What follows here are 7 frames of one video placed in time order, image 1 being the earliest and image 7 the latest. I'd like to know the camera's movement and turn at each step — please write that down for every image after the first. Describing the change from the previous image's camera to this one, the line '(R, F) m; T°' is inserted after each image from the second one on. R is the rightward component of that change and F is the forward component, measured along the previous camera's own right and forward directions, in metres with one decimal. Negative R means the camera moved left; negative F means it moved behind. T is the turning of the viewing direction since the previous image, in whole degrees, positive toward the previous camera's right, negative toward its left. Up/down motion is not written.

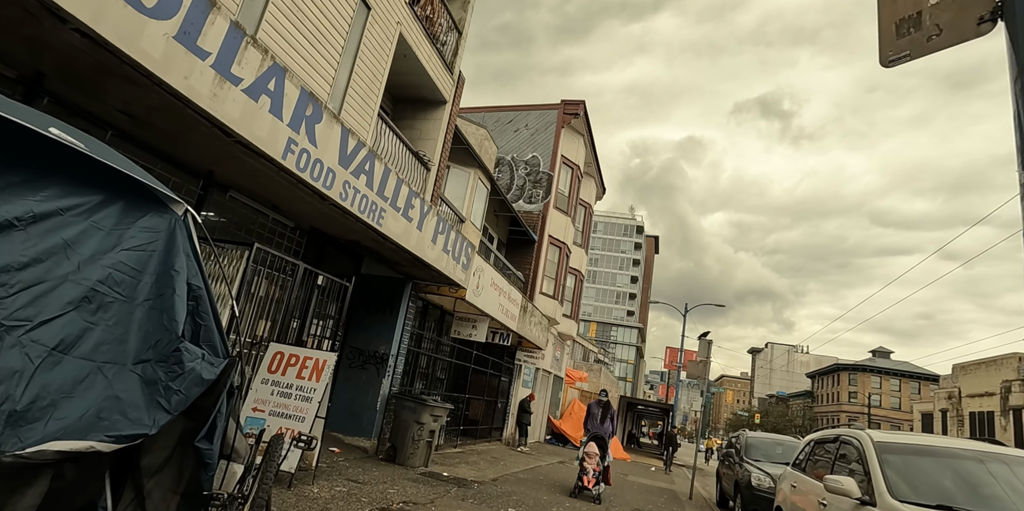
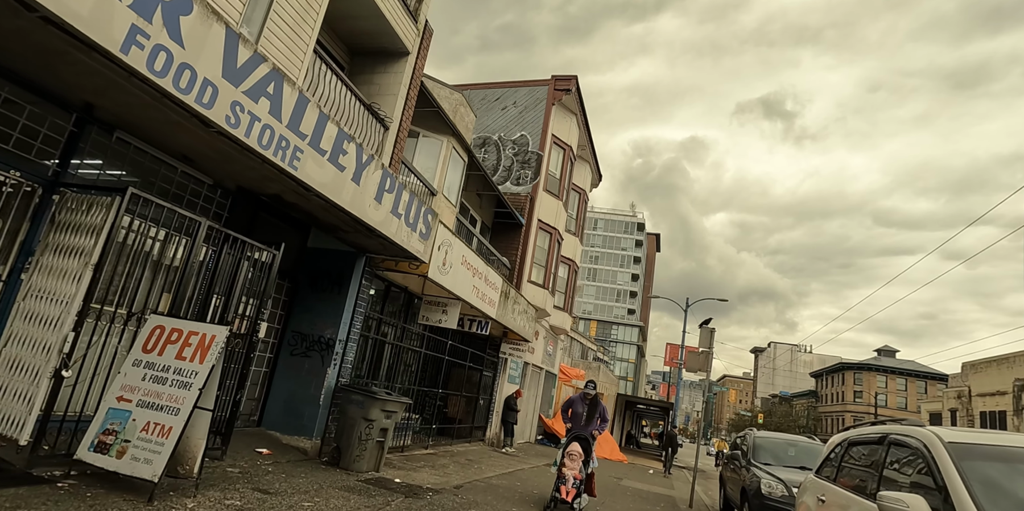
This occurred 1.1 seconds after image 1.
(+0.5, +1.5) m; 0°
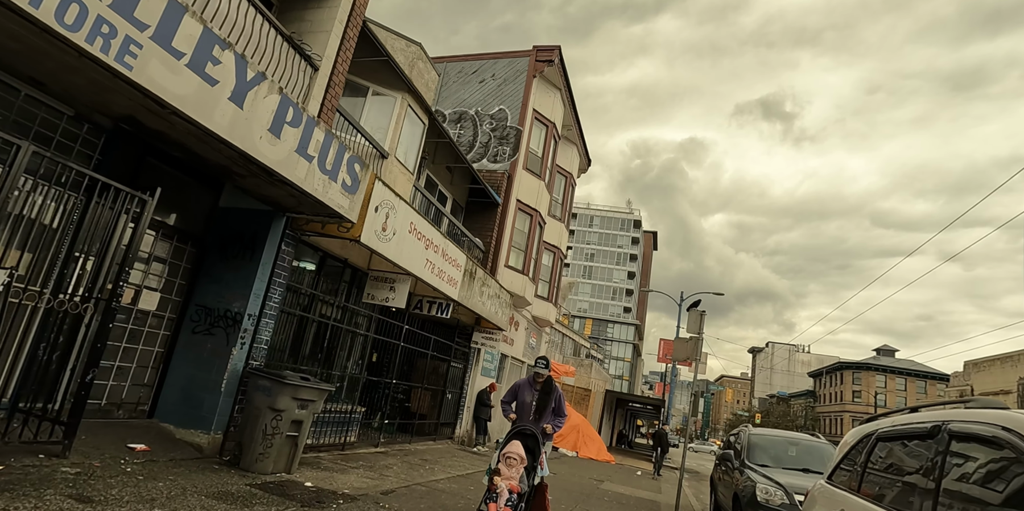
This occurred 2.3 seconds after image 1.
(+0.7, +1.4) m; 0°
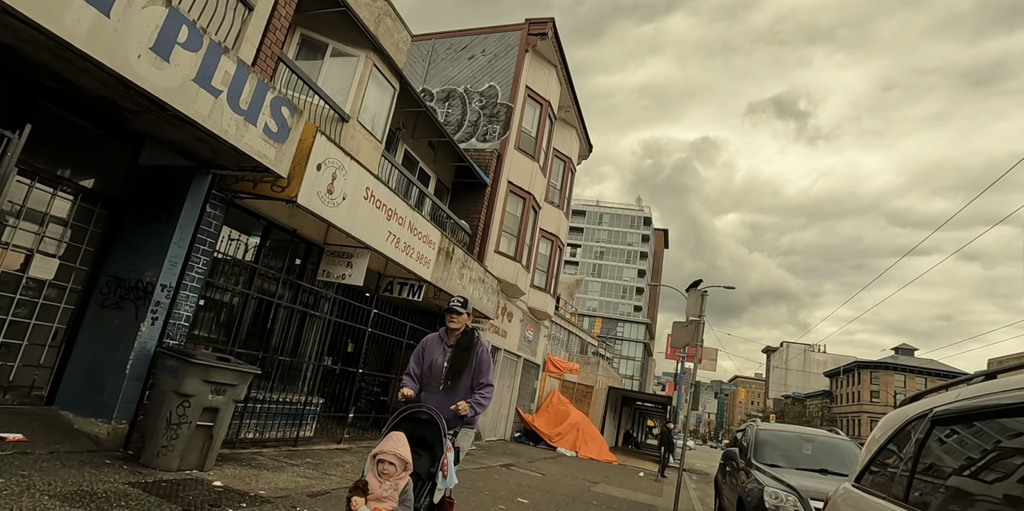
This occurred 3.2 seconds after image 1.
(+0.6, +1.1) m; -1°
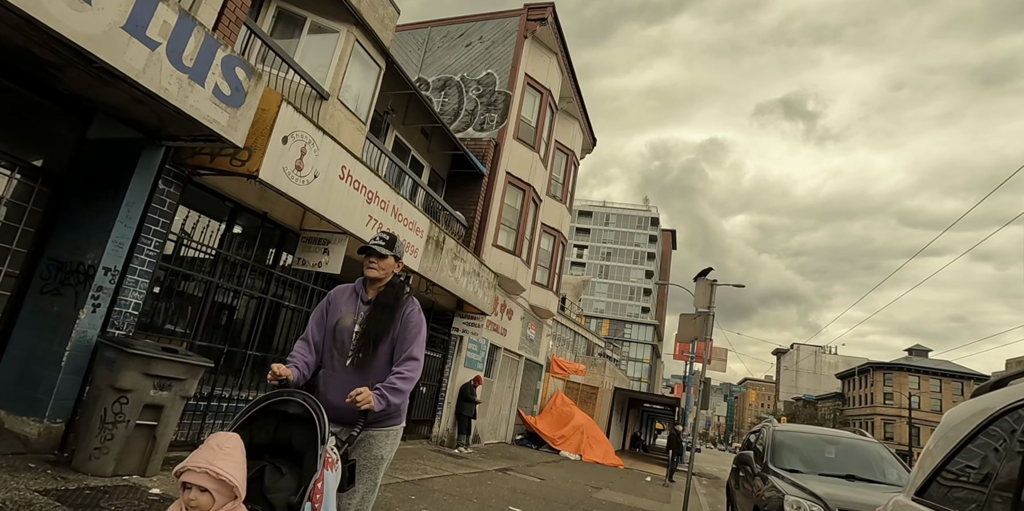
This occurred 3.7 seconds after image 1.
(+0.2, +0.7) m; -1°
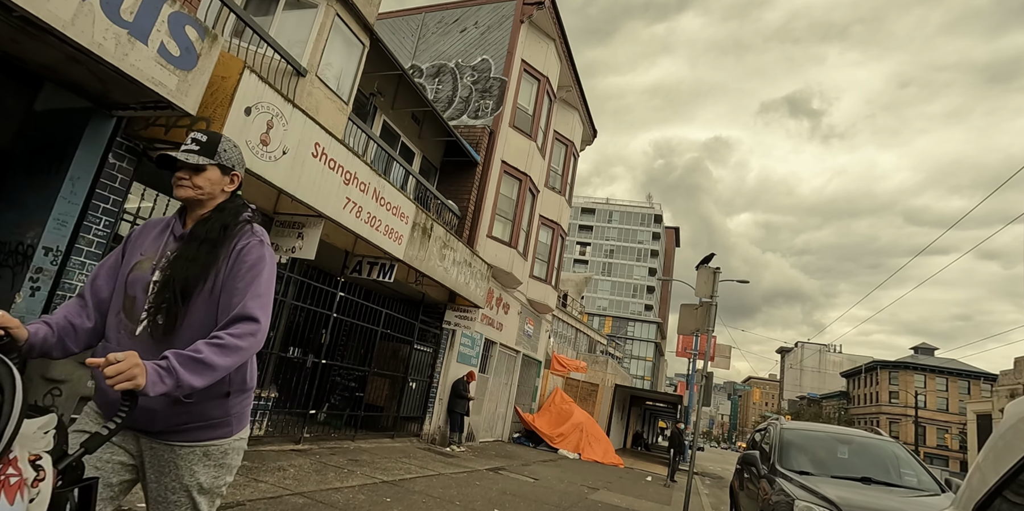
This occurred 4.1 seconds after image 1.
(+0.2, +0.5) m; 0°
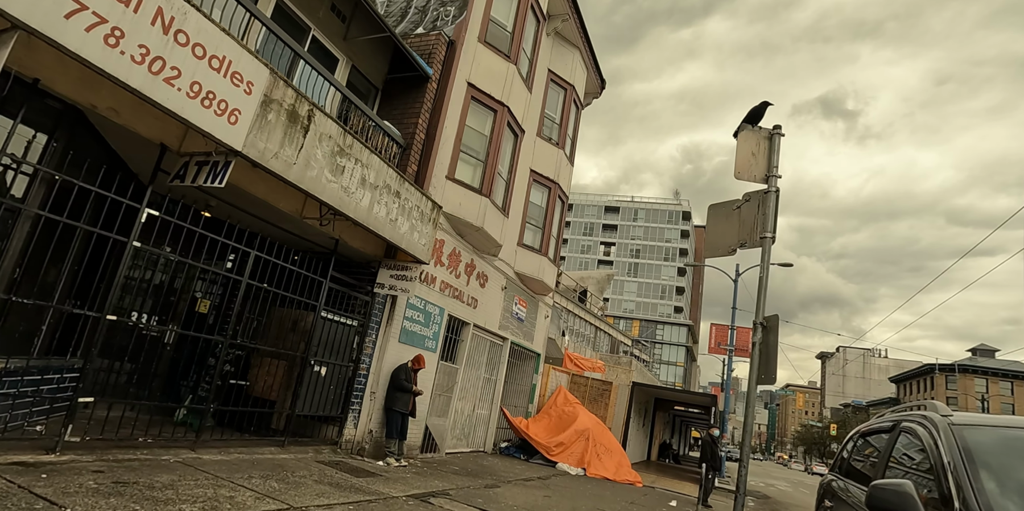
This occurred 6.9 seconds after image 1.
(+1.1, +3.5) m; -3°
